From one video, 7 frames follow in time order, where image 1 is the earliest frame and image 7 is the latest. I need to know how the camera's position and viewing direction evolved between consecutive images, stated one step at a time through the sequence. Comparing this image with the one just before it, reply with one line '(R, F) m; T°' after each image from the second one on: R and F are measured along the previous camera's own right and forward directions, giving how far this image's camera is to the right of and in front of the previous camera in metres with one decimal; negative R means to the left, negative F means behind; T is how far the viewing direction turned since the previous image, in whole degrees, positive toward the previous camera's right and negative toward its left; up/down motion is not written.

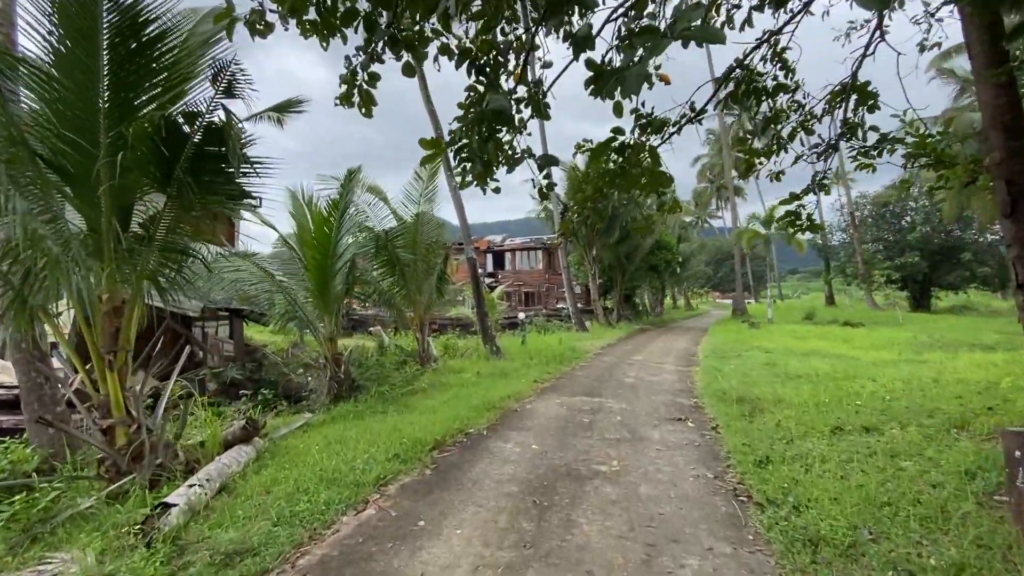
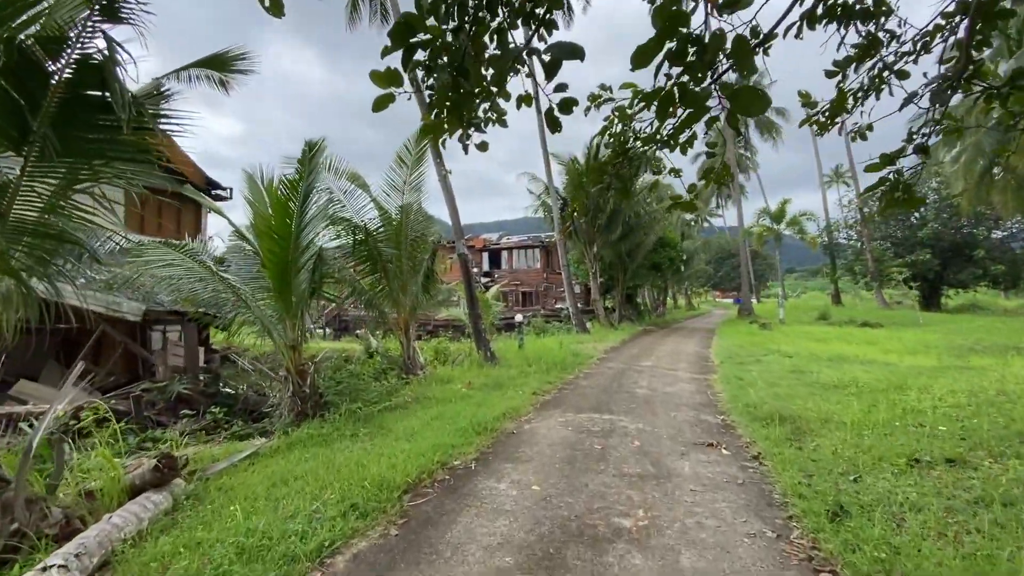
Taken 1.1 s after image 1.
(0.0, +1.1) m; 0°
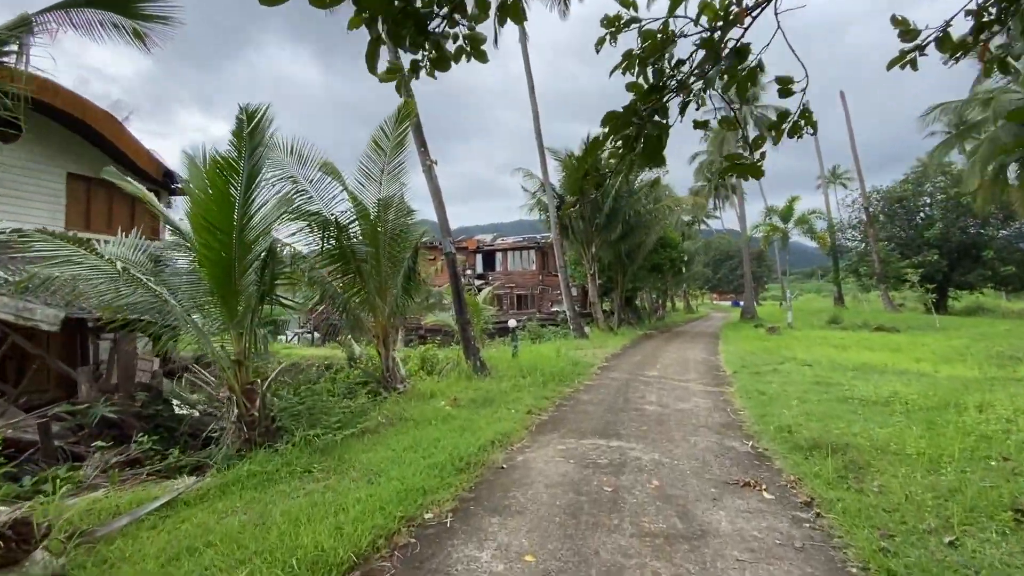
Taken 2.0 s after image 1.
(+0.1, +1.0) m; +1°
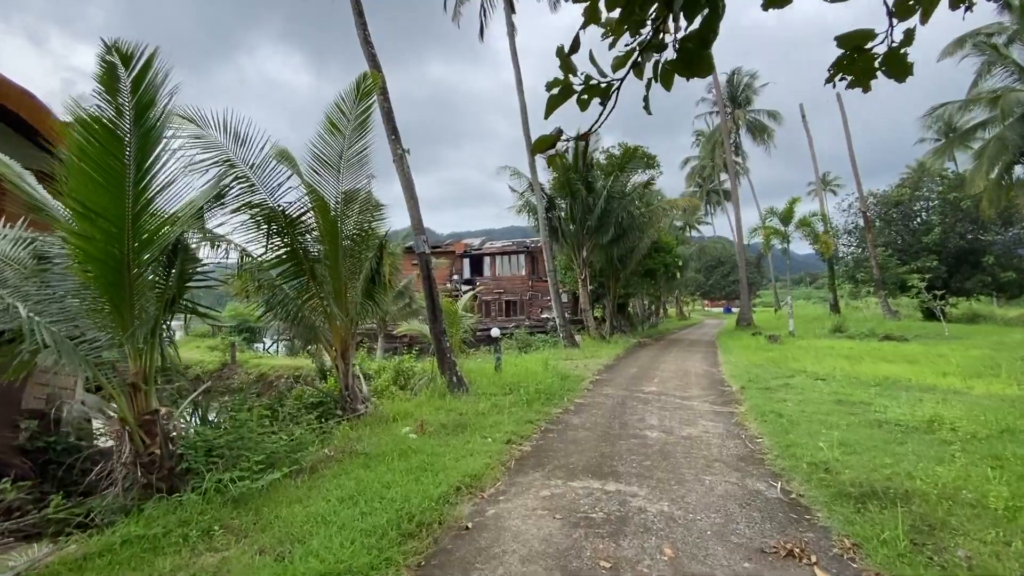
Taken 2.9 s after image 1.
(+0.2, +1.0) m; +1°
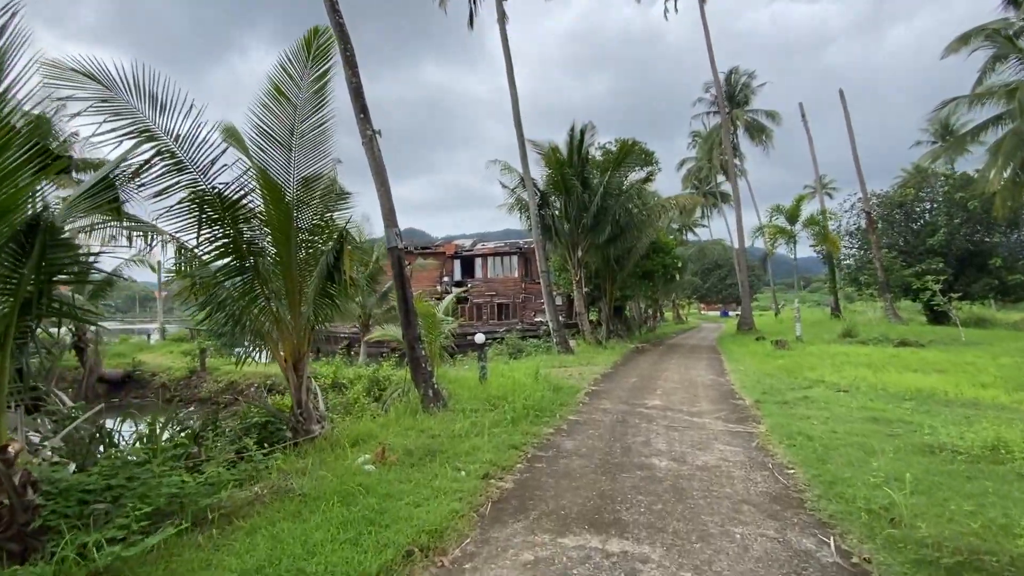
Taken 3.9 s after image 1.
(+0.2, +1.0) m; +1°
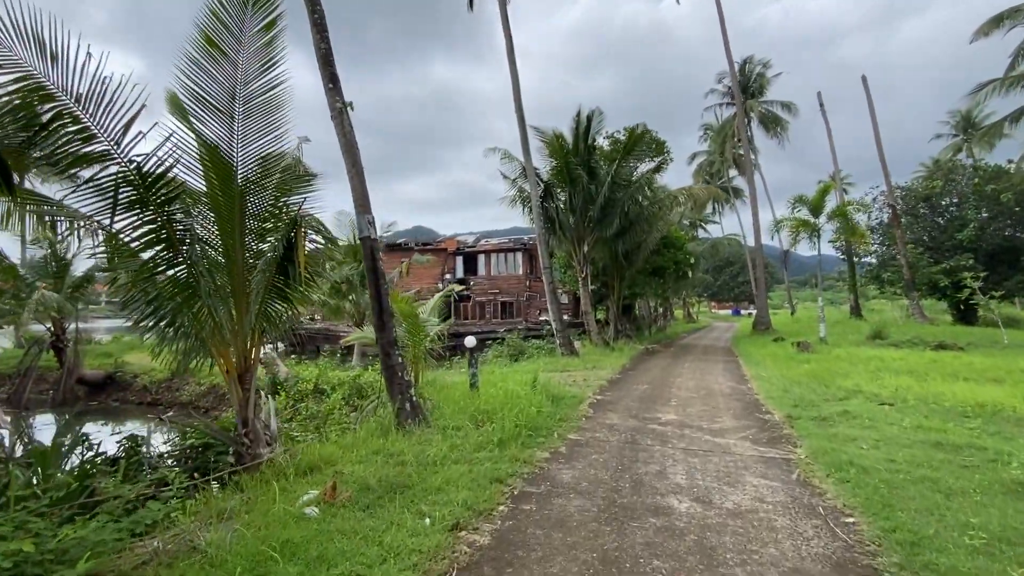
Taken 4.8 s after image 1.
(+0.2, +1.0) m; -1°
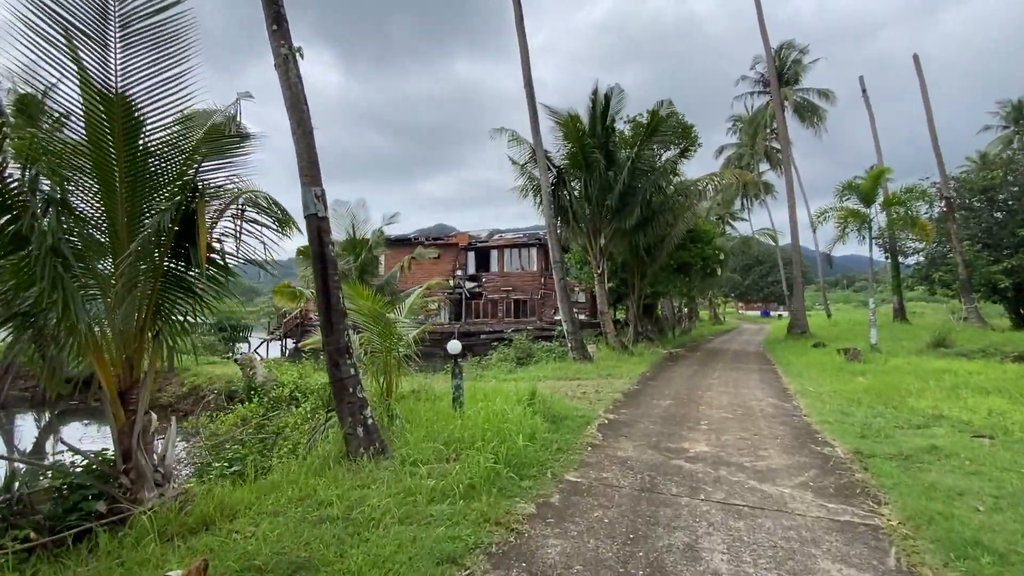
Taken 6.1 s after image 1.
(+0.4, +1.3) m; -3°
